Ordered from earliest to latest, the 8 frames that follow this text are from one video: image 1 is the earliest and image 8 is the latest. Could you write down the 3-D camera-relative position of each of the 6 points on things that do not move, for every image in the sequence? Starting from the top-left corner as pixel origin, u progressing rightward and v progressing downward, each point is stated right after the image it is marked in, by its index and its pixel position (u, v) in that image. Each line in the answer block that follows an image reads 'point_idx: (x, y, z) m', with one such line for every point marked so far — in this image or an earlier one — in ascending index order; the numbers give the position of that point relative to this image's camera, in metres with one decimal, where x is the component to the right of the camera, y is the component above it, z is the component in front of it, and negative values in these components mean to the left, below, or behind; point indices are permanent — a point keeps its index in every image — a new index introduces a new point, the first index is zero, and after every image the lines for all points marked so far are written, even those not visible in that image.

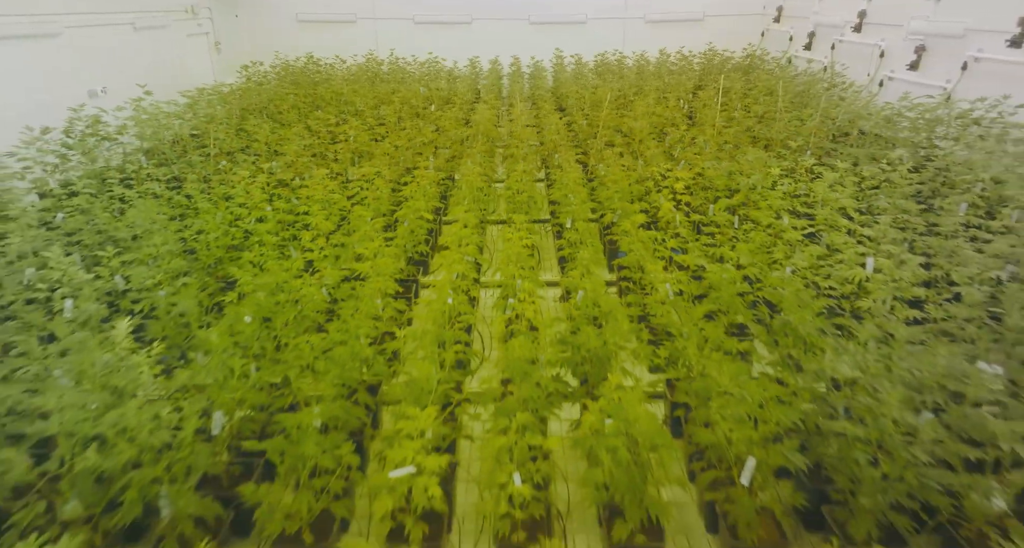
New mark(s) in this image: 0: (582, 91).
0: (+1.1, +3.0, +8.5) m
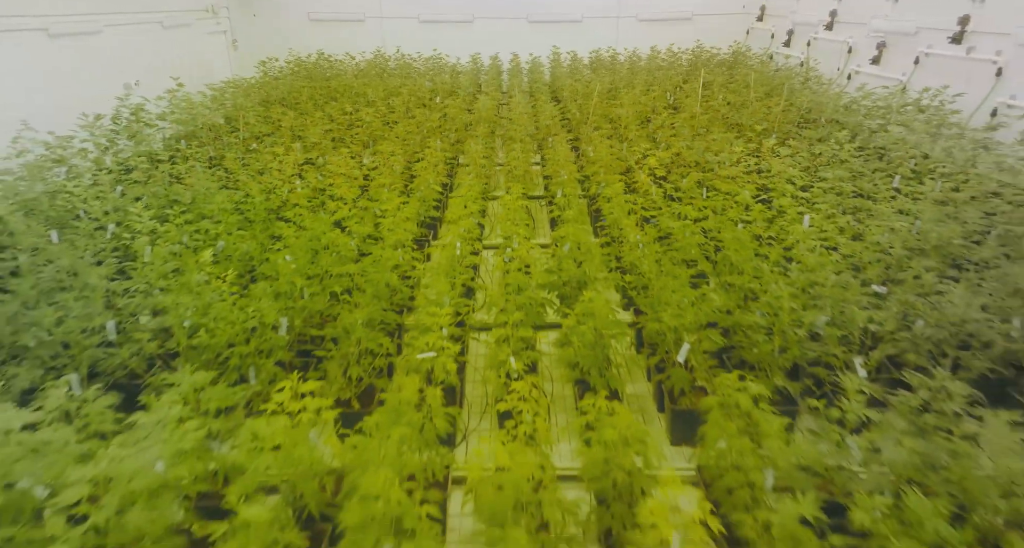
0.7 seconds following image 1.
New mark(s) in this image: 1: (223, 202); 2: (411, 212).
0: (+1.1, +3.4, +9.3) m
1: (-2.6, +0.7, +4.5) m
2: (-0.9, +0.6, +4.5) m
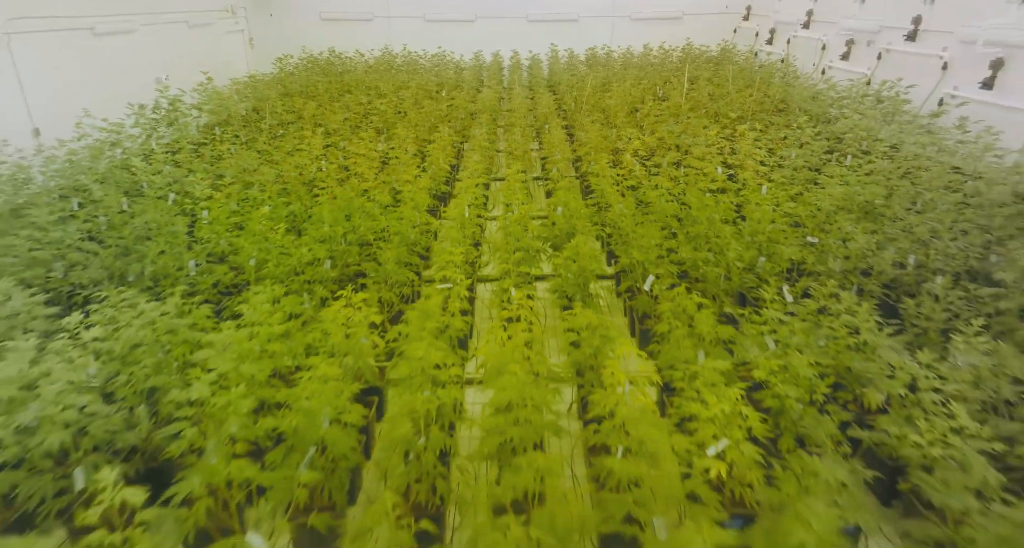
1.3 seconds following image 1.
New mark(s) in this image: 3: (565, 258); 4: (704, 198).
0: (+1.1, +3.7, +10.0) m
1: (-2.6, +1.0, +5.3) m
2: (-0.9, +1.0, +5.2) m
3: (+0.4, +0.1, +3.9) m
4: (+1.7, +0.7, +4.6) m
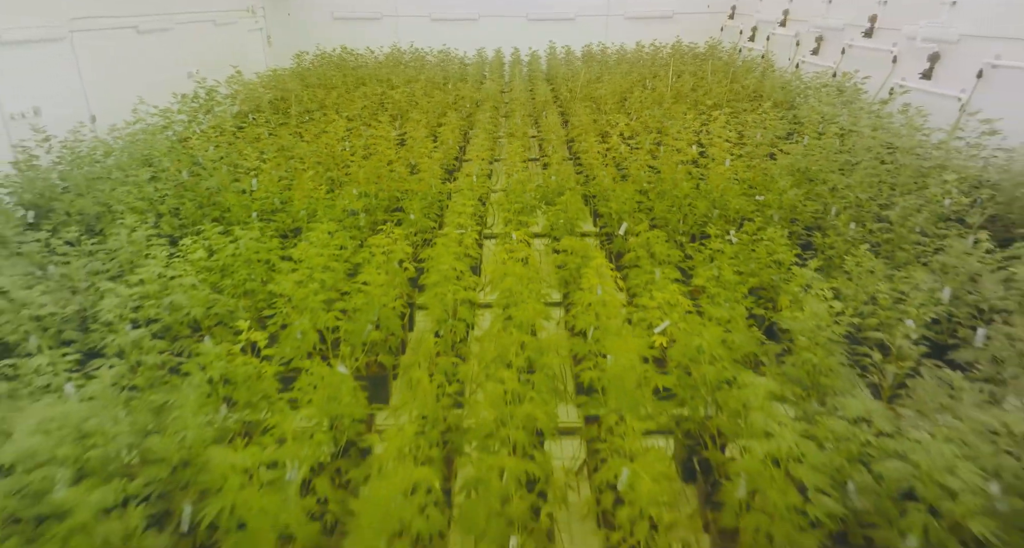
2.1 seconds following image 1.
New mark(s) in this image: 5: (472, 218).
0: (+1.1, +4.2, +10.9) m
1: (-2.5, +1.5, +6.2) m
2: (-0.9, +1.4, +6.1) m
3: (+0.4, +0.6, +4.8) m
4: (+1.7, +1.2, +5.5) m
5: (-0.4, +0.5, +4.8) m
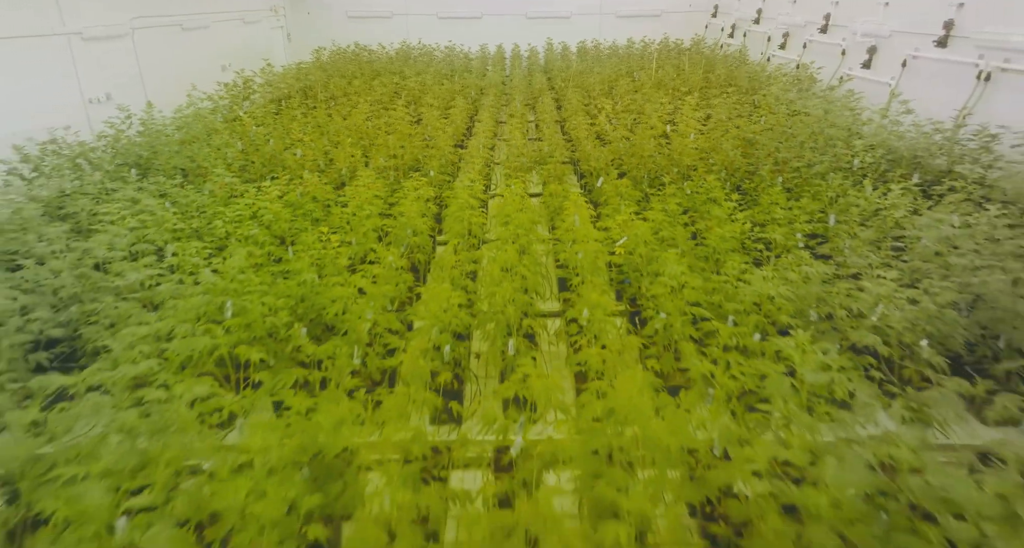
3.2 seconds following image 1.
0: (+1.1, +4.8, +12.1) m
1: (-2.5, +2.1, +7.4) m
2: (-0.9, +2.0, +7.3) m
3: (+0.4, +1.2, +6.0) m
4: (+1.7, +1.8, +6.7) m
5: (-0.4, +1.1, +6.0) m
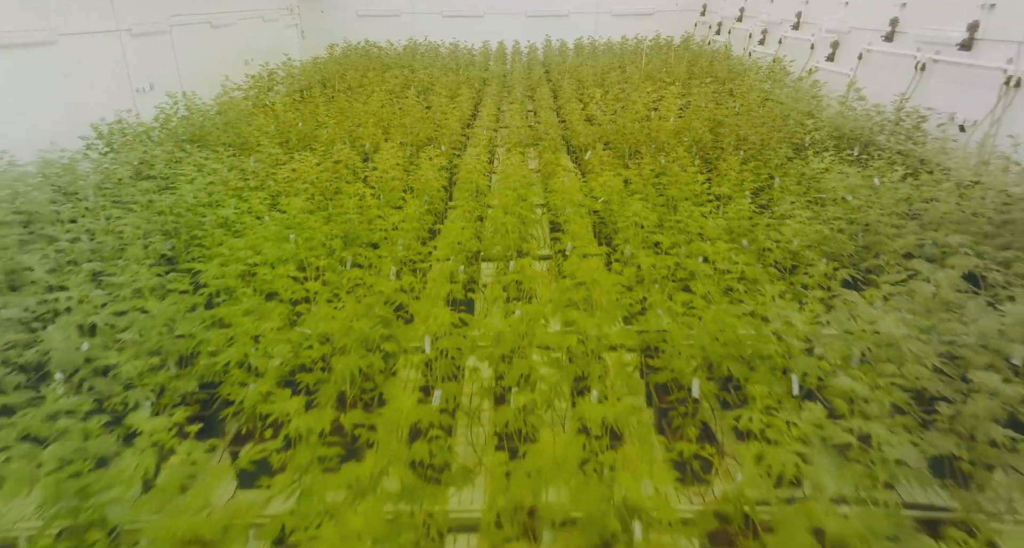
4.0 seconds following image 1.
0: (+1.1, +5.3, +13.1) m
1: (-2.5, +2.6, +8.3) m
2: (-0.9, +2.5, +8.3) m
3: (+0.4, +1.7, +7.0) m
4: (+1.7, +2.3, +7.6) m
5: (-0.4, +1.6, +6.9) m
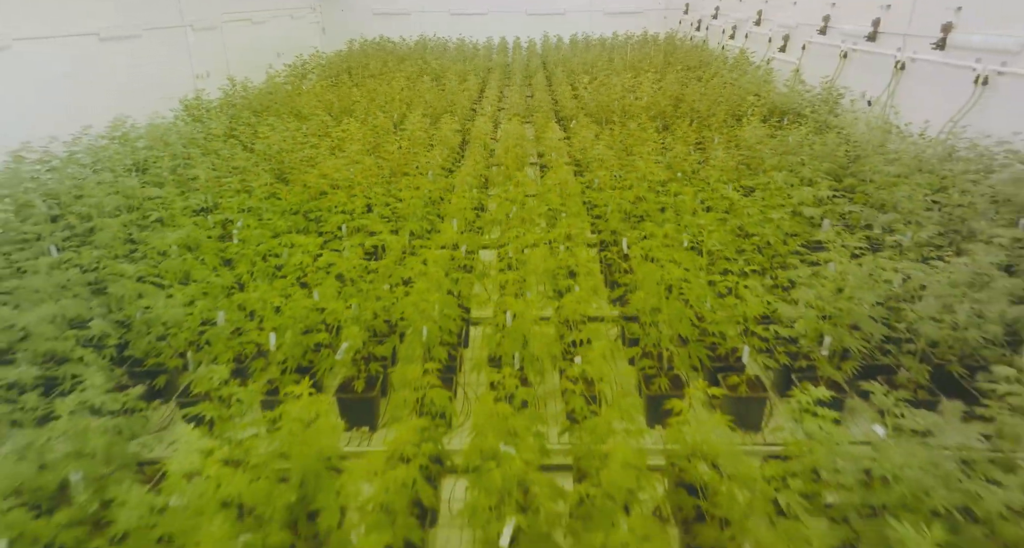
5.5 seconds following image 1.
0: (+1.2, +6.2, +14.7) m
1: (-2.5, +3.5, +9.9) m
2: (-0.9, +3.4, +9.9) m
3: (+0.4, +2.5, +8.6) m
4: (+1.7, +3.1, +9.2) m
5: (-0.4, +2.5, +8.5) m
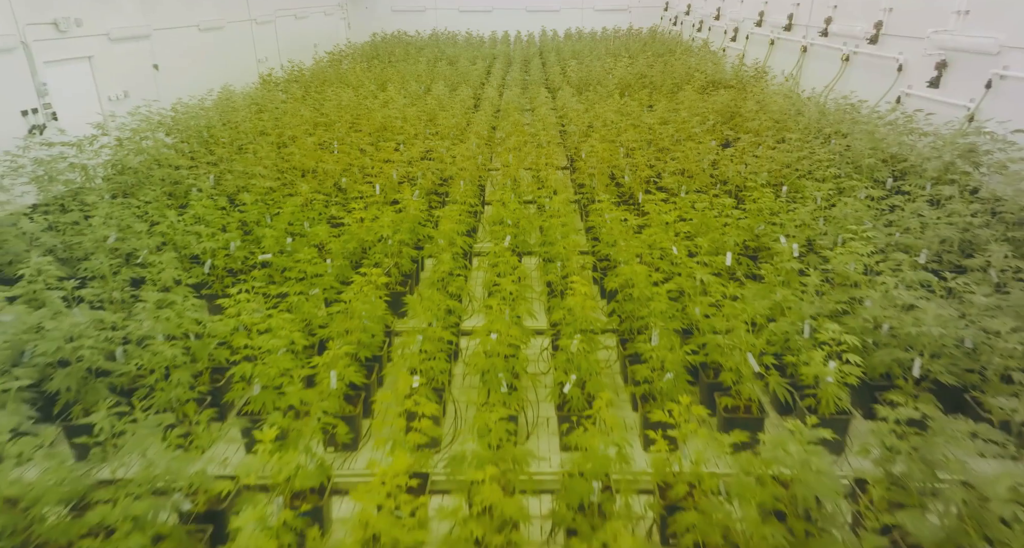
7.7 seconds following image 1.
0: (+1.2, +7.5, +17.0) m
1: (-2.5, +4.7, +12.3) m
2: (-0.8, +4.6, +12.2) m
3: (+0.4, +3.8, +10.9) m
4: (+1.7, +4.4, +11.6) m
5: (-0.4, +3.7, +10.9) m
